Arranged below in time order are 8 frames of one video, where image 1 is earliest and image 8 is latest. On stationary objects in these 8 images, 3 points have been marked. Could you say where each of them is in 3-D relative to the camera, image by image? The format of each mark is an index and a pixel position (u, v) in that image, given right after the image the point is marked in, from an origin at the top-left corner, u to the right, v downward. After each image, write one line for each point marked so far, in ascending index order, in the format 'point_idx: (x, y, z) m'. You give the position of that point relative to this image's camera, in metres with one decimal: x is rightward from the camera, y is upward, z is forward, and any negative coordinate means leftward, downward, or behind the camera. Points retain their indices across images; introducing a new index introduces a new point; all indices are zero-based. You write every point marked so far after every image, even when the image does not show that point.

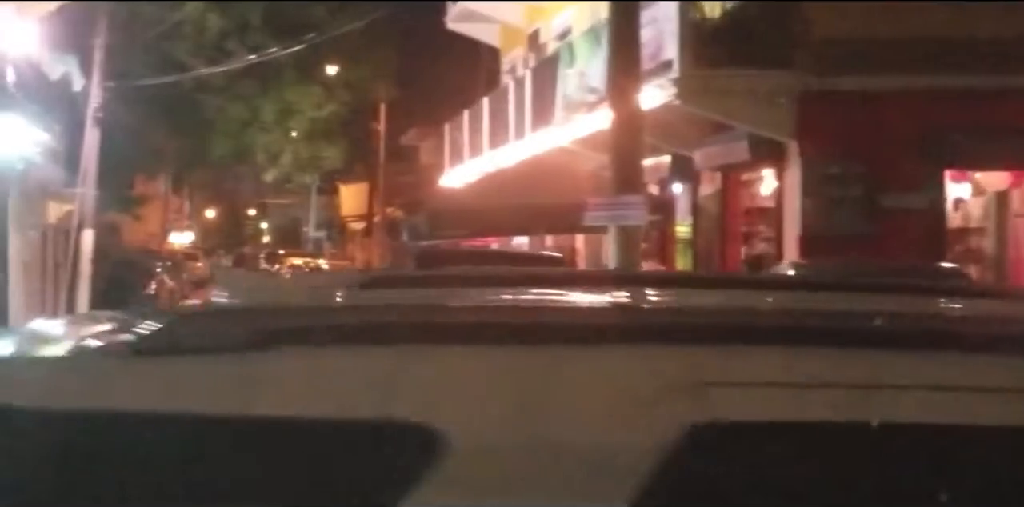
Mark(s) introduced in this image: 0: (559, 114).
0: (+0.8, +2.2, +19.6) m
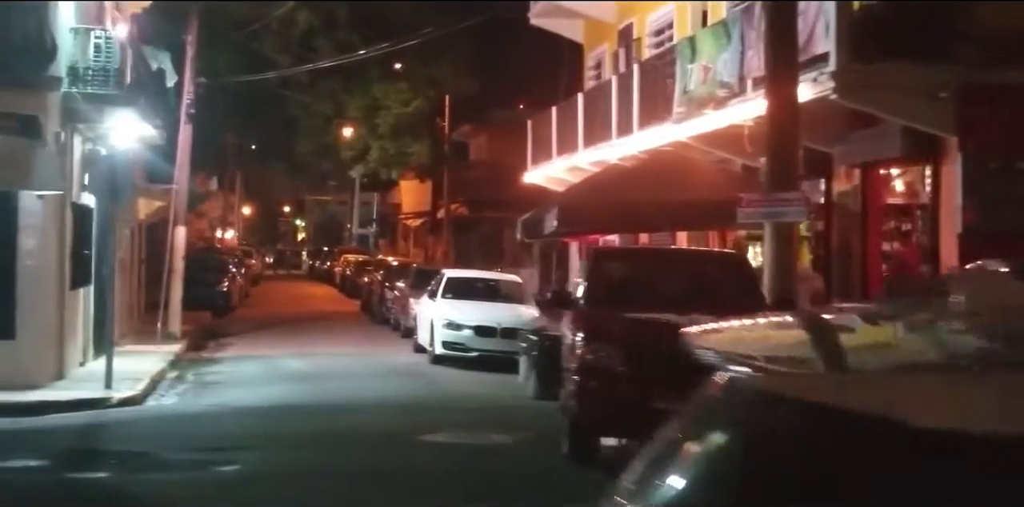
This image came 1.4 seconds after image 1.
0: (+2.6, +2.3, +19.2) m
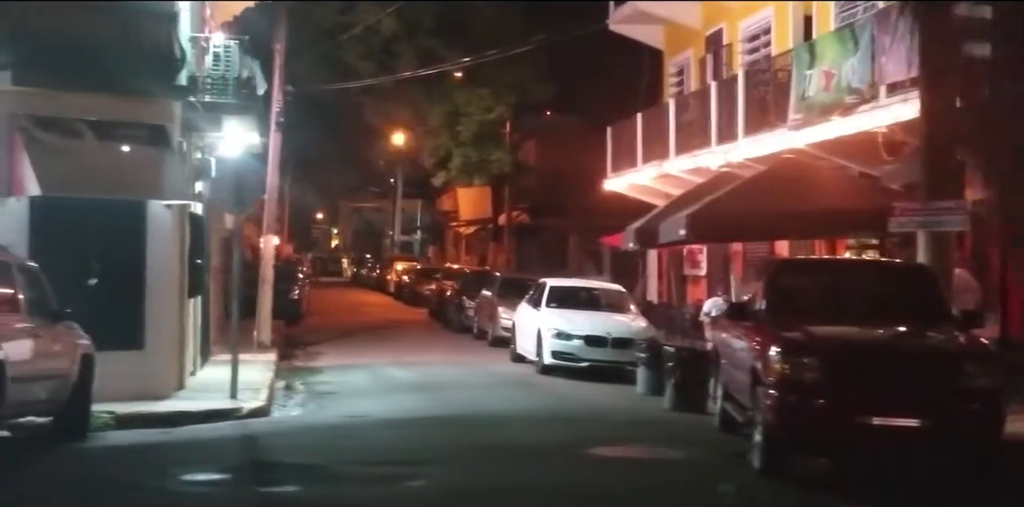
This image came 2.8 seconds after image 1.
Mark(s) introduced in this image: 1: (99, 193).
0: (+4.4, +2.1, +19.0) m
1: (-5.0, +0.7, +15.2) m
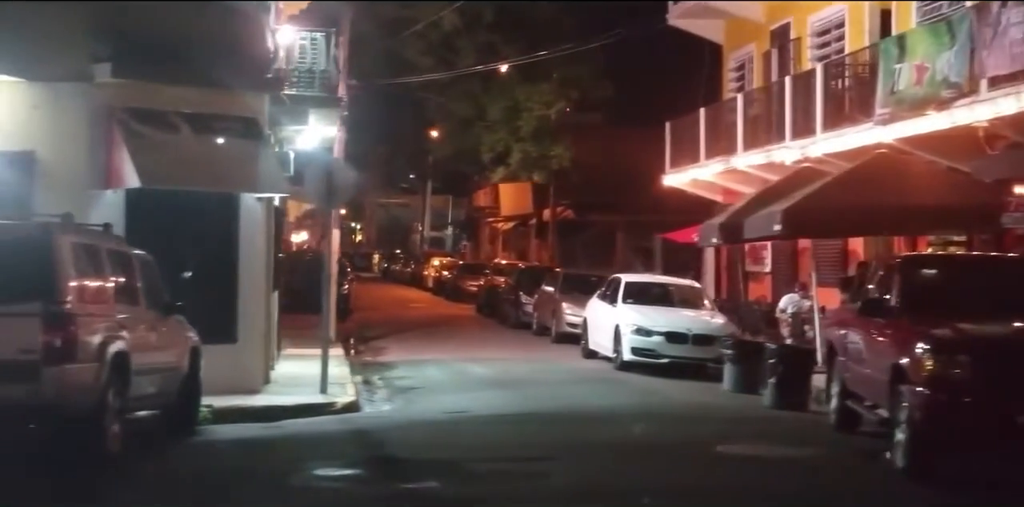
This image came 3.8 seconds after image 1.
0: (+5.7, +2.2, +18.7) m
1: (-3.8, +0.8, +15.1) m
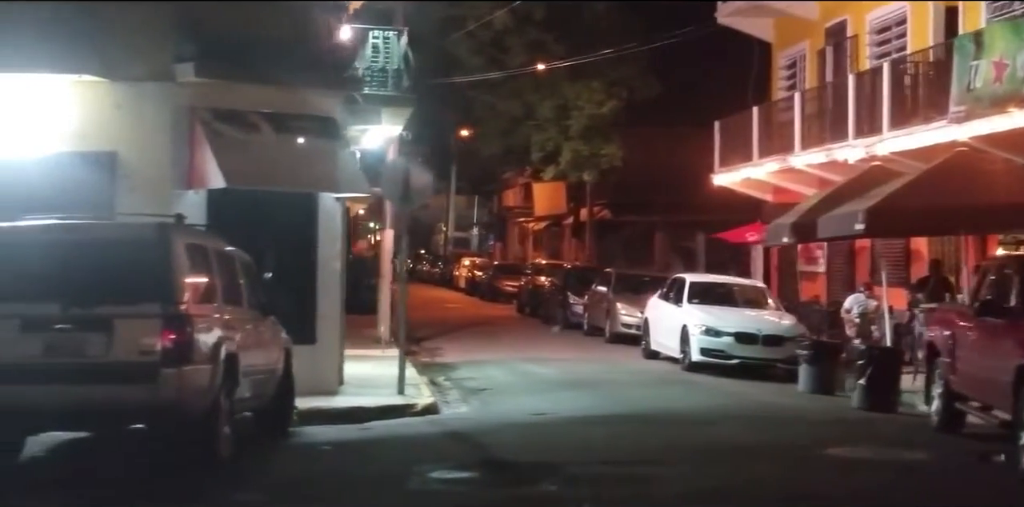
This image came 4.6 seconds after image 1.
0: (+6.7, +2.2, +18.5) m
1: (-2.7, +0.8, +15.0) m
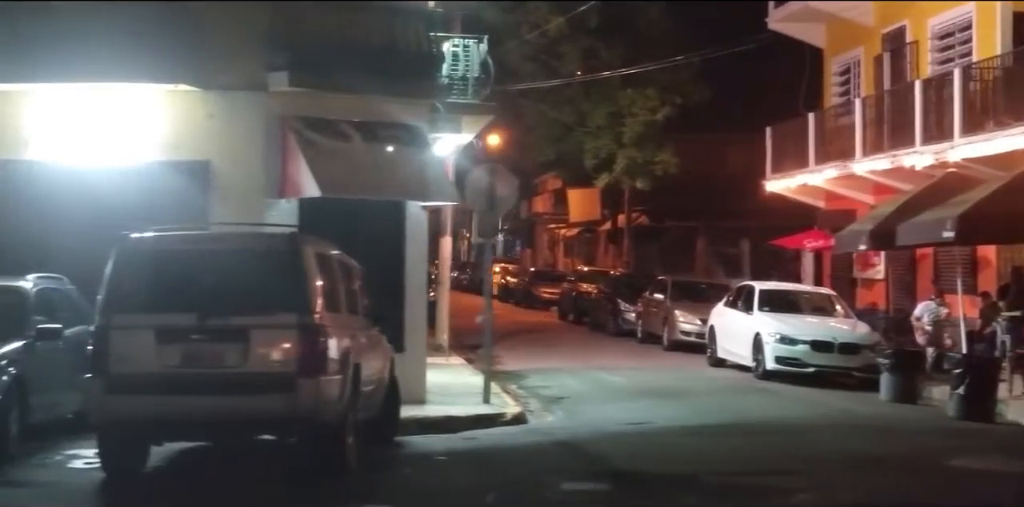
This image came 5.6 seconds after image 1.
0: (+7.9, +2.1, +18.4) m
1: (-1.6, +0.7, +15.0) m
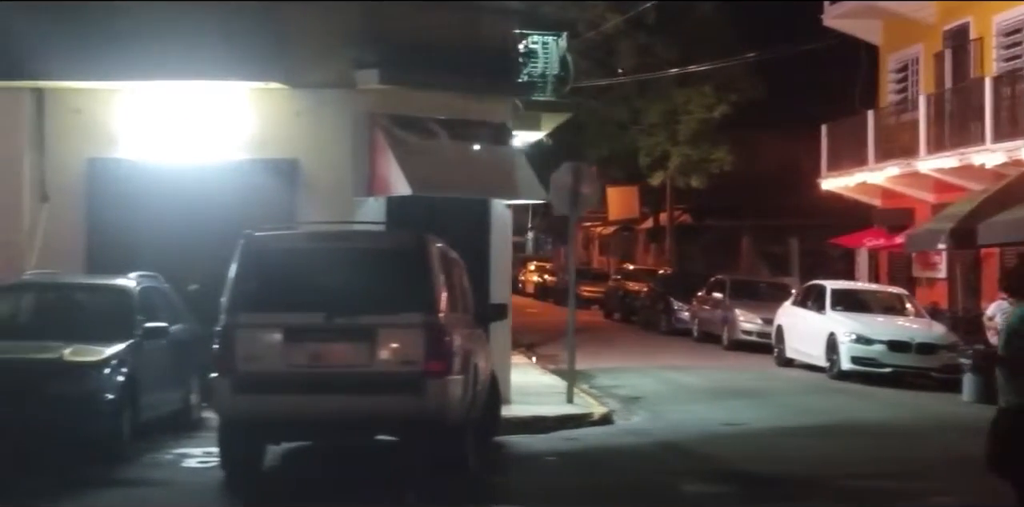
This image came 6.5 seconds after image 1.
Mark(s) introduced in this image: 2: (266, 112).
0: (+9.0, +2.1, +18.1) m
1: (-0.5, +0.7, +14.9) m
2: (-3.0, +1.7, +15.0) m
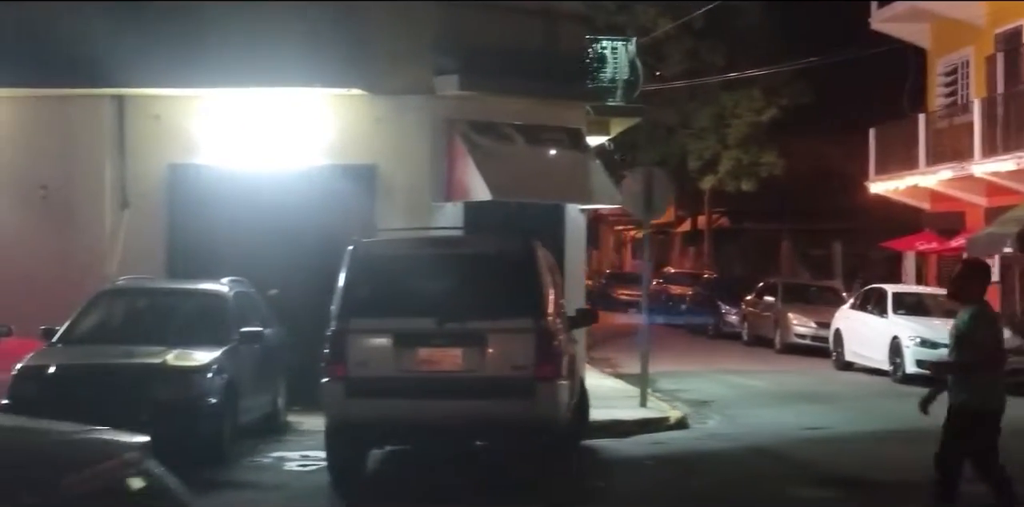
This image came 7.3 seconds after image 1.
0: (+10.0, +2.0, +18.0) m
1: (+0.4, +0.6, +15.0) m
2: (-2.0, +1.7, +15.1) m
